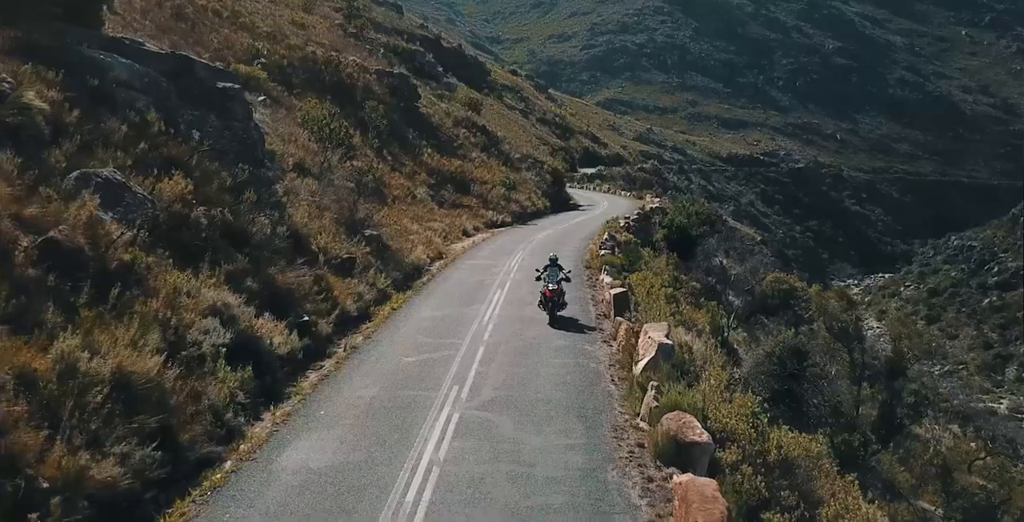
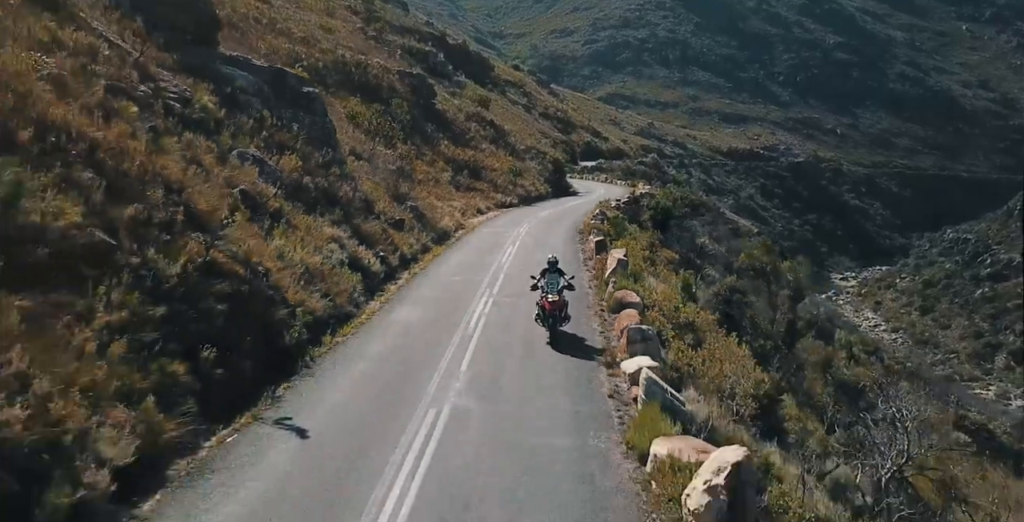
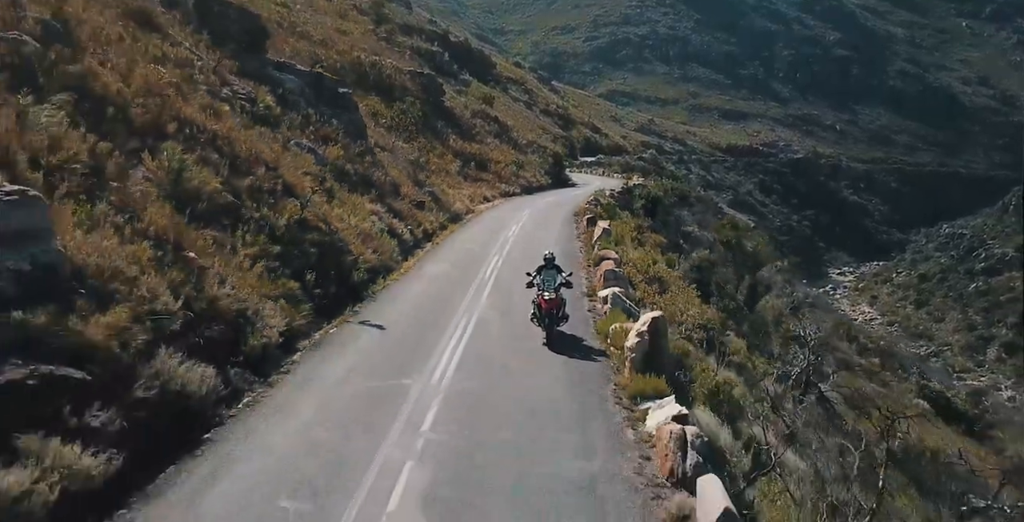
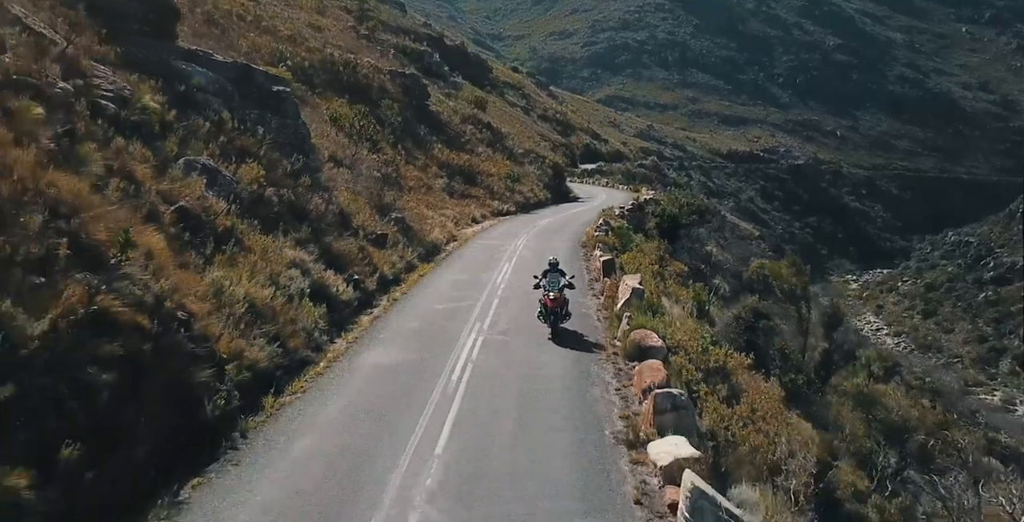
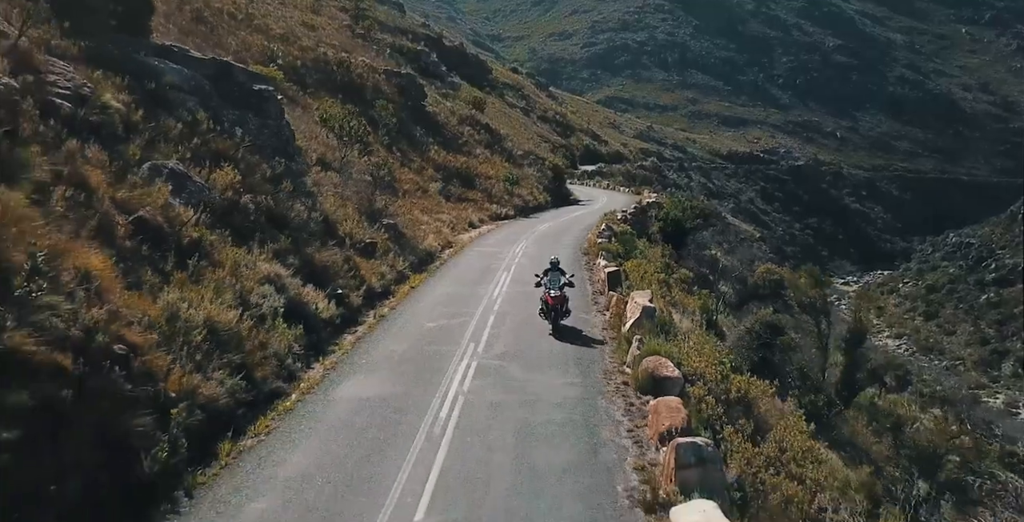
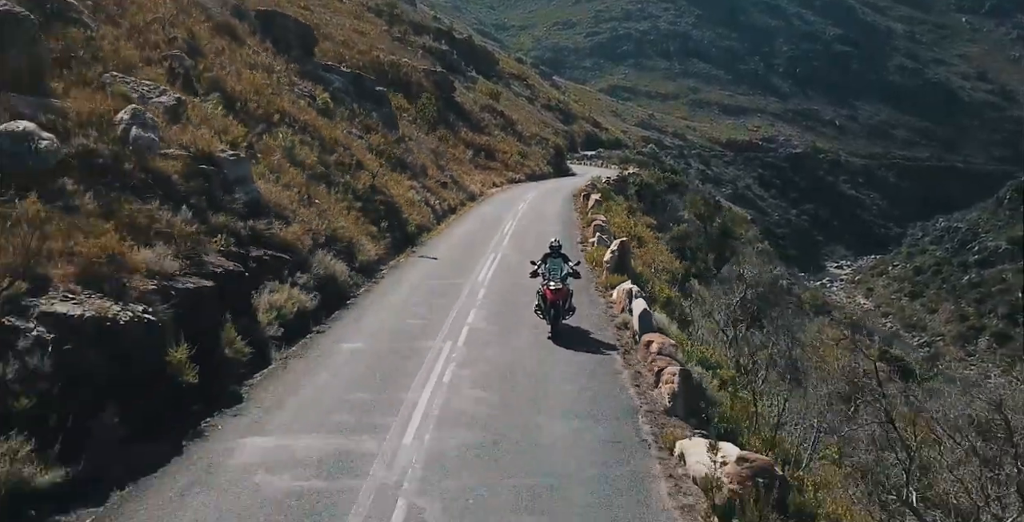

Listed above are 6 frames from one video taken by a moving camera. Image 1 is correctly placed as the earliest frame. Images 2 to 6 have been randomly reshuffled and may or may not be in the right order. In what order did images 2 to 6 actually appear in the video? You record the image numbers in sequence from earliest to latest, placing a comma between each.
5, 4, 2, 3, 6
